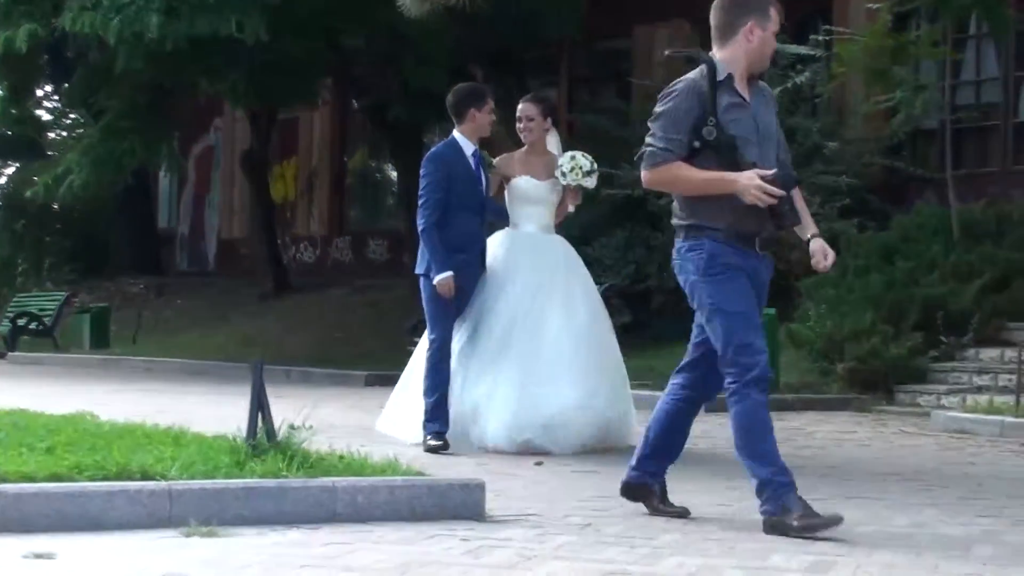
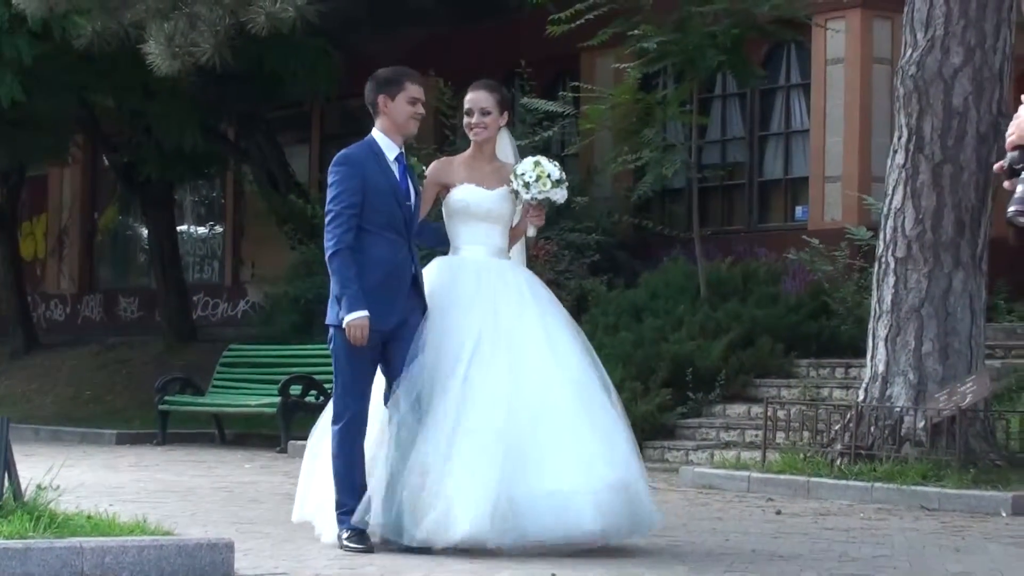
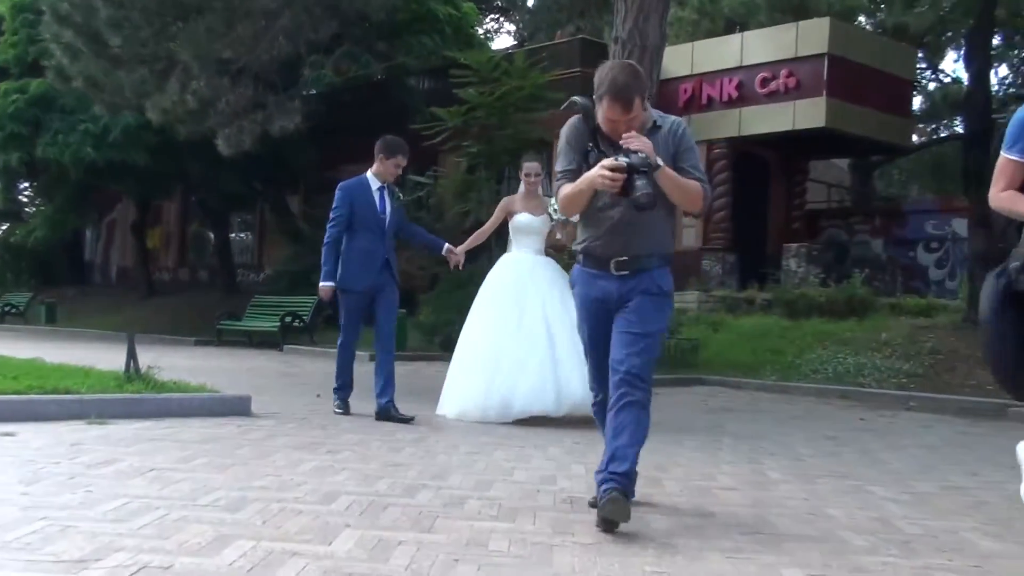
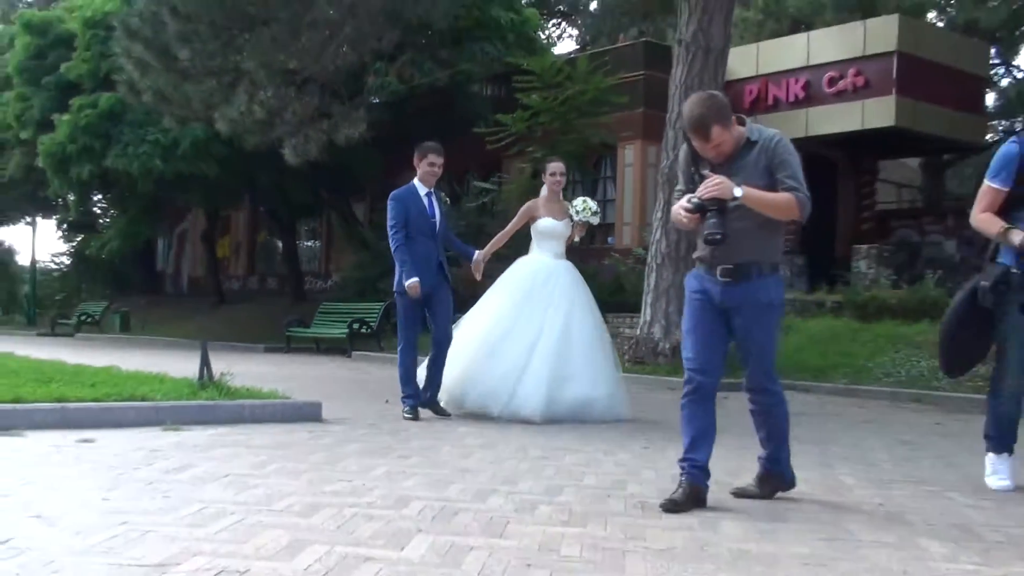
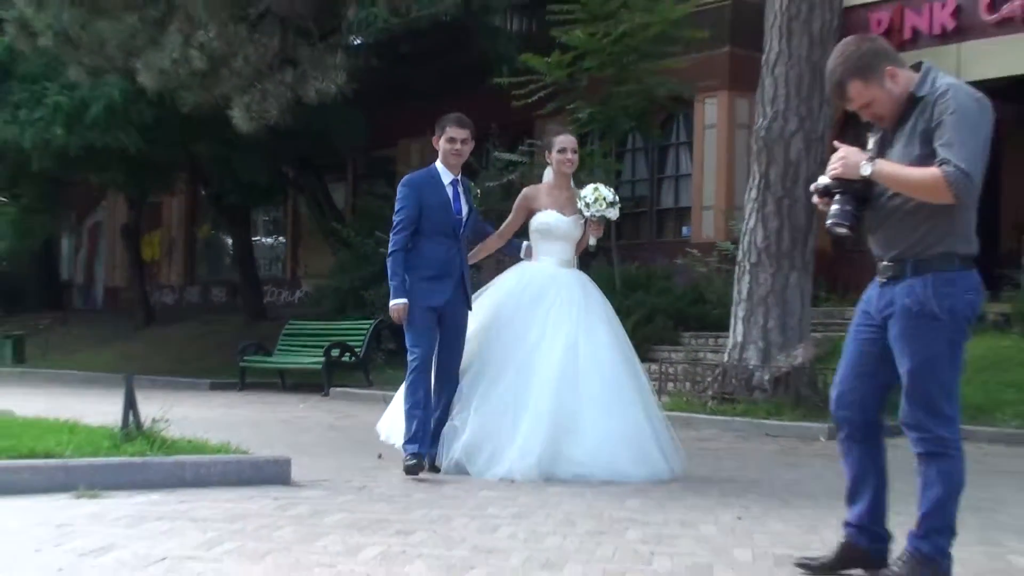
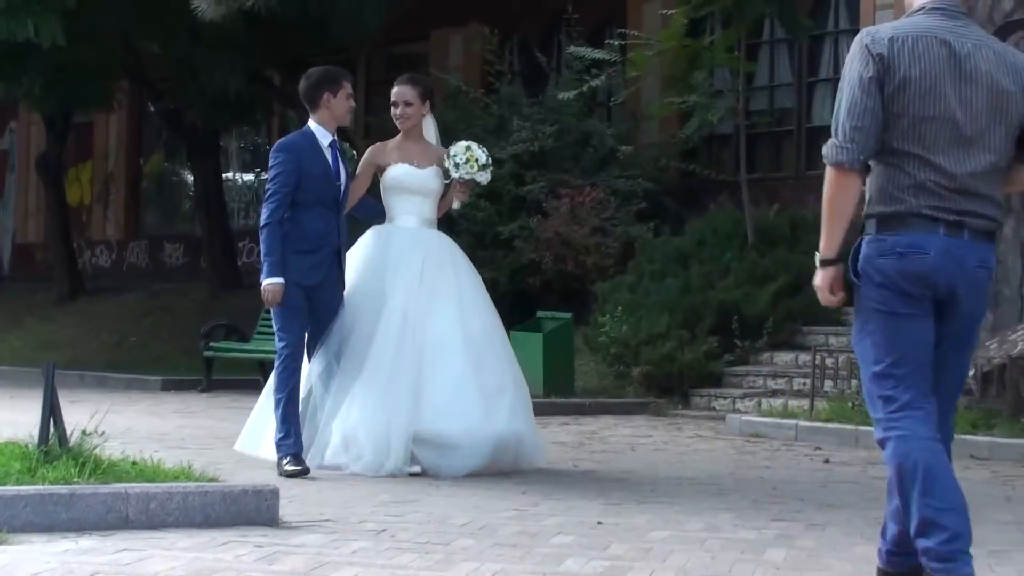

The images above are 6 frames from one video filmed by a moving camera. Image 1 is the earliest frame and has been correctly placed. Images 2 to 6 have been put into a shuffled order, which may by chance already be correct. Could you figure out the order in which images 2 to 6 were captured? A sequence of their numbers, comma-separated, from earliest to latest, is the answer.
6, 2, 5, 4, 3
